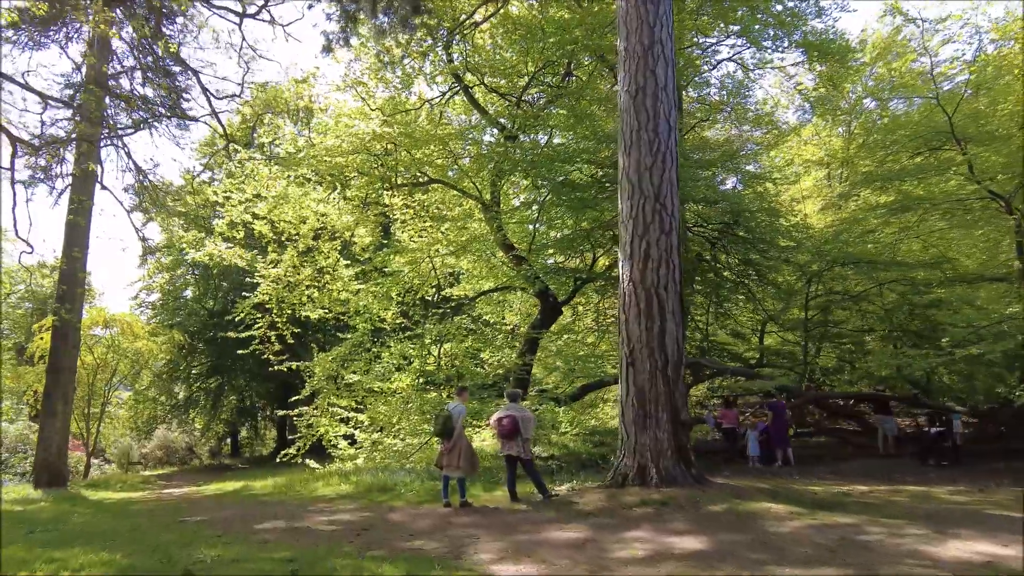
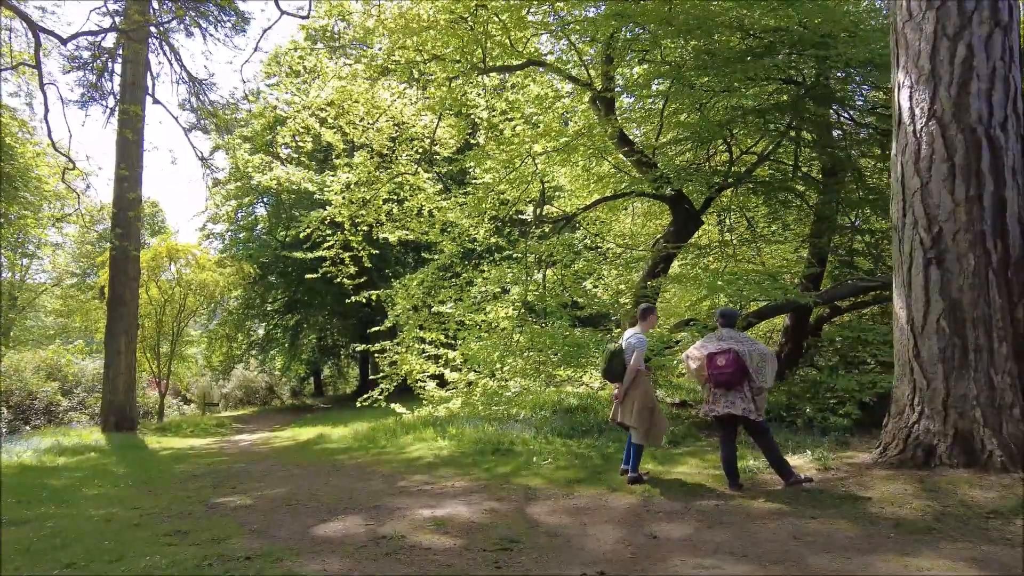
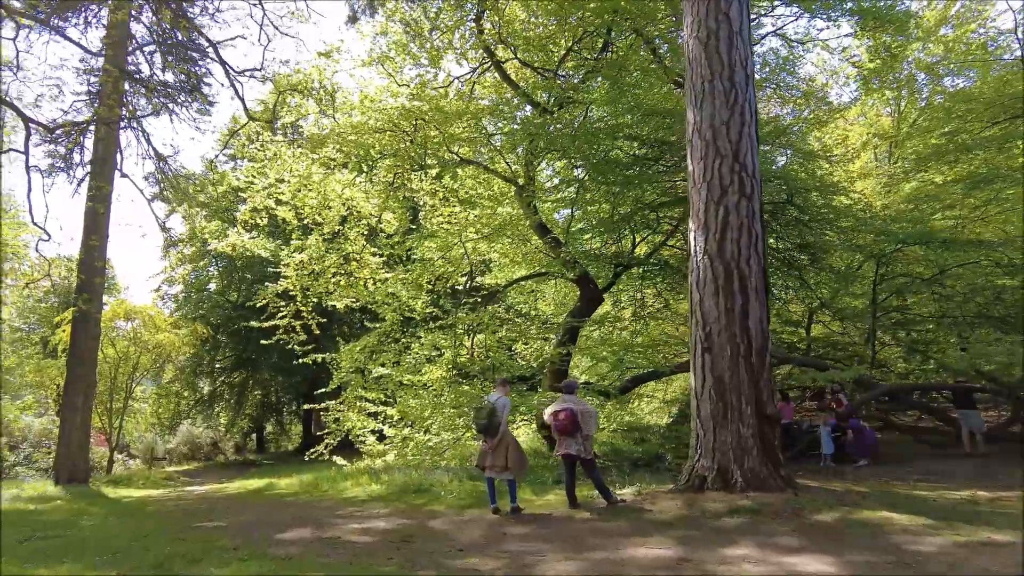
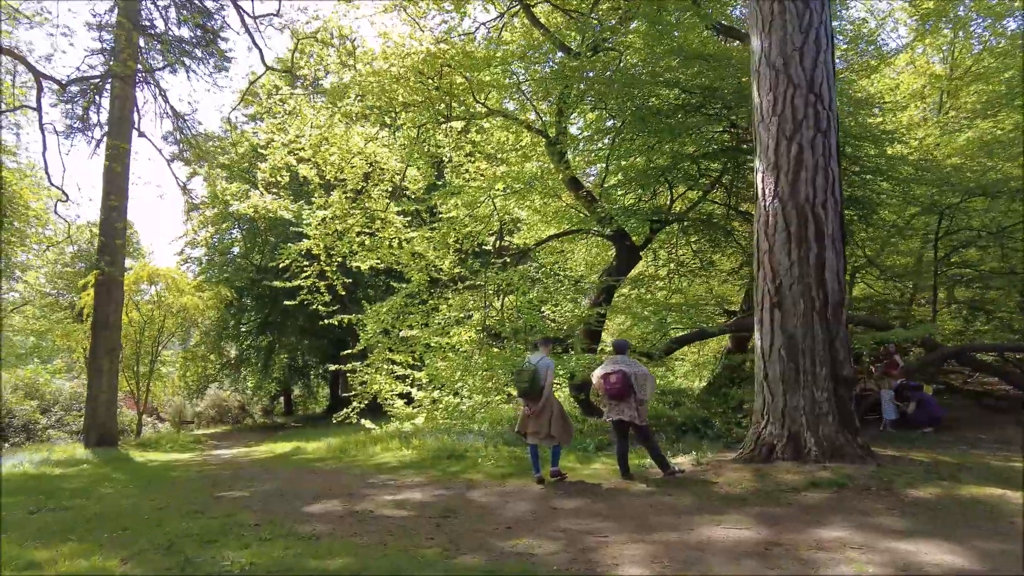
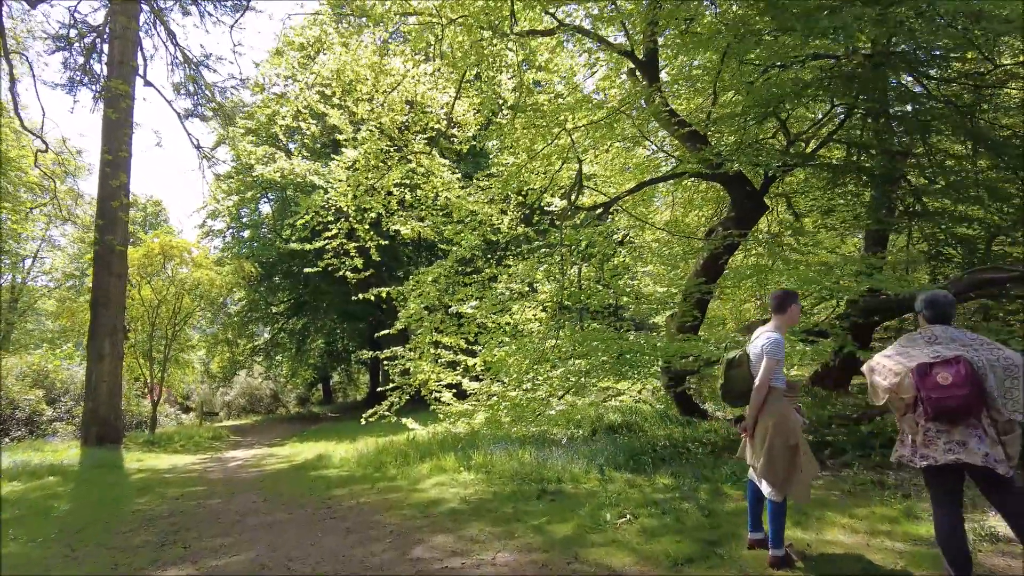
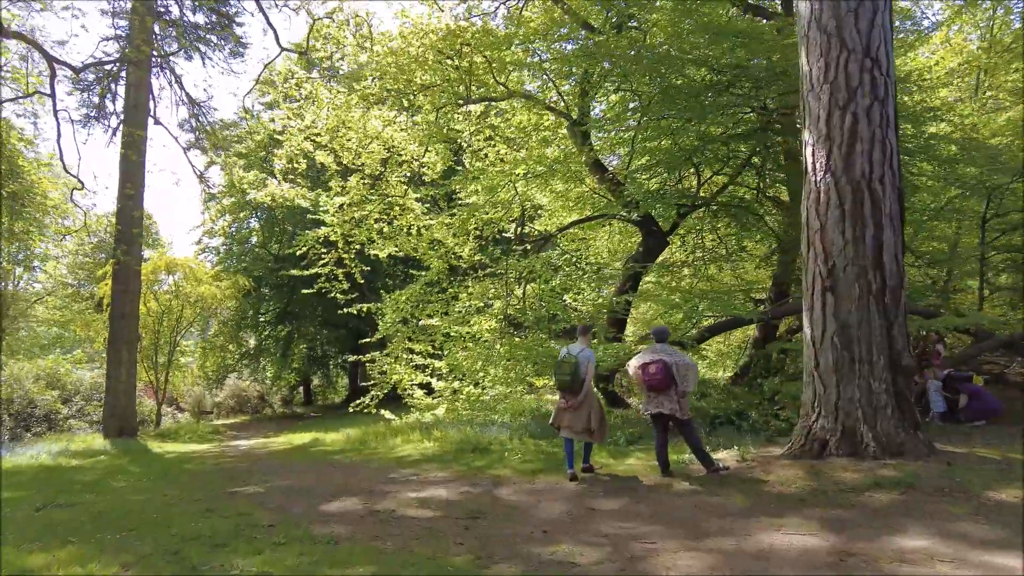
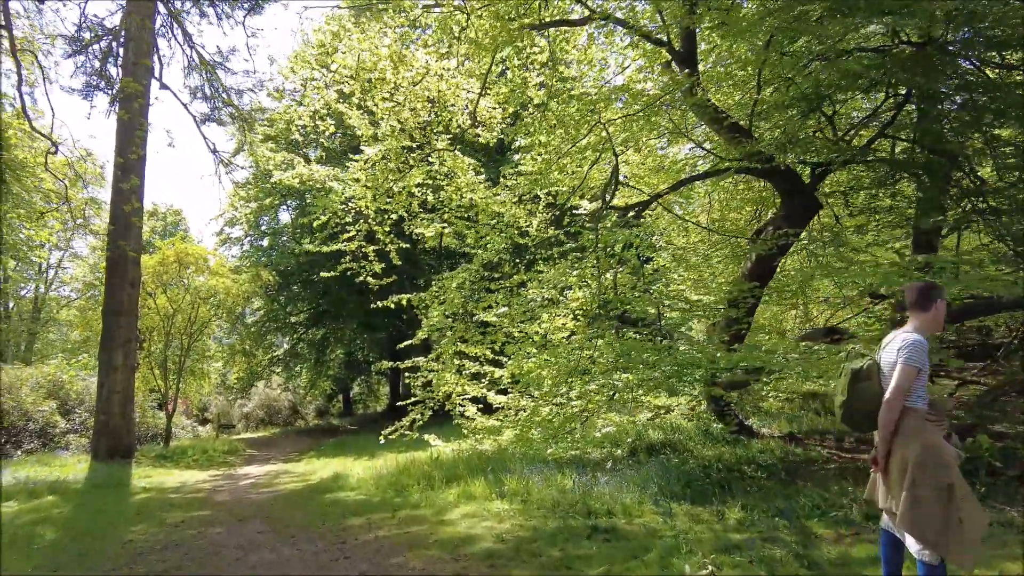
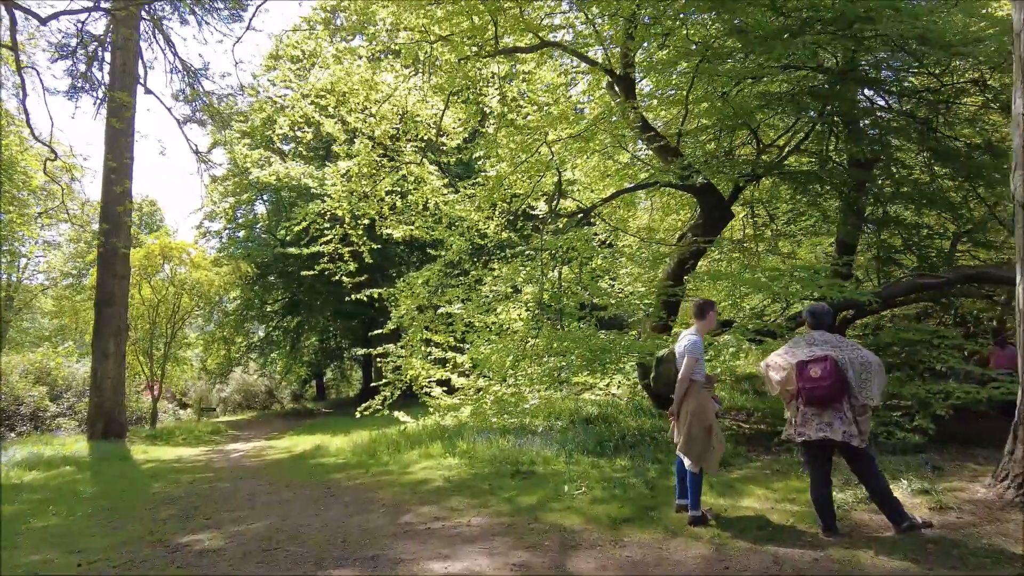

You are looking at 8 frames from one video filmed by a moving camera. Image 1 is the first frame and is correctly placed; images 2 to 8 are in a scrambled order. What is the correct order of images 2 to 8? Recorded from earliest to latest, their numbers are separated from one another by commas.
3, 4, 6, 2, 8, 5, 7
